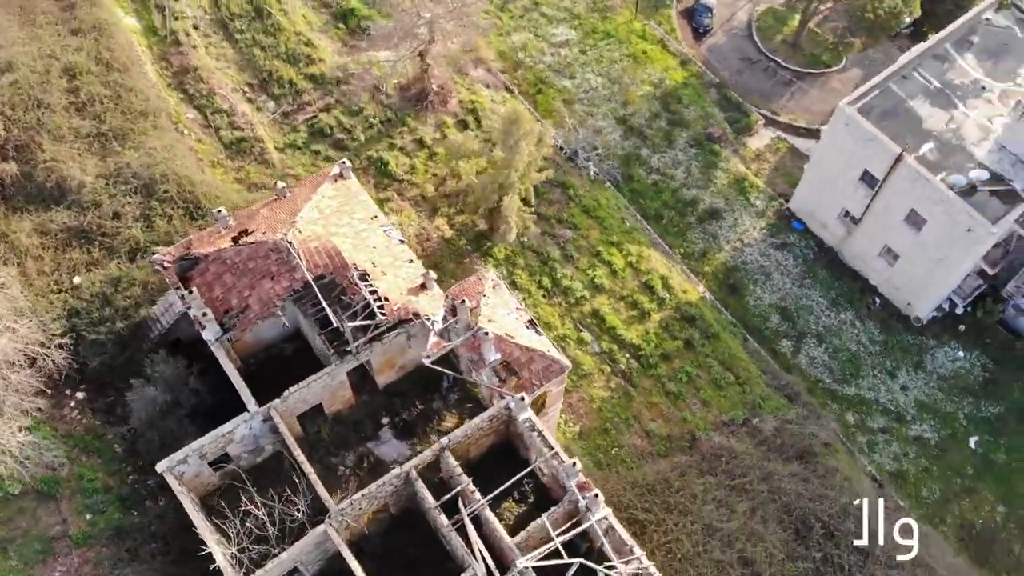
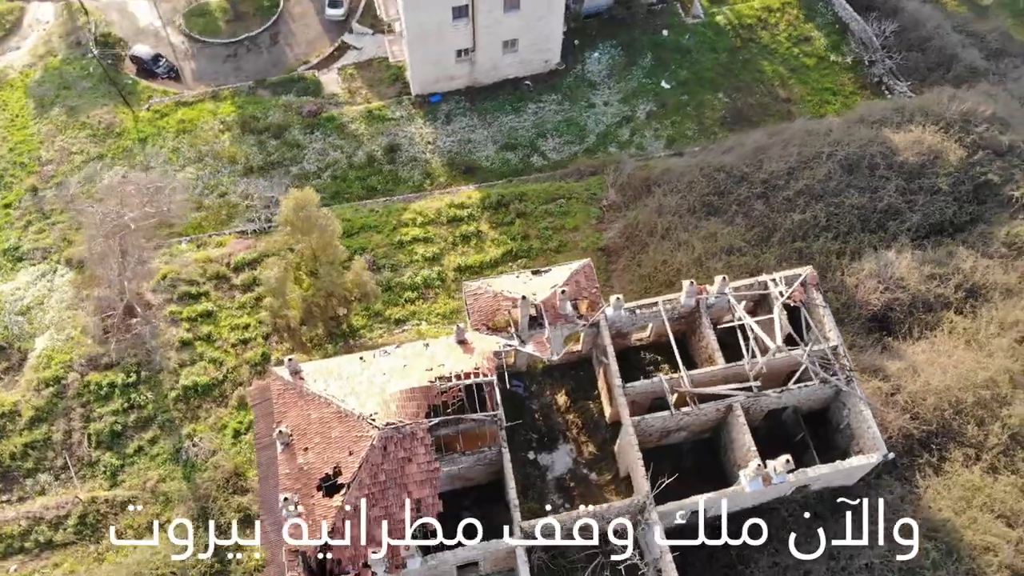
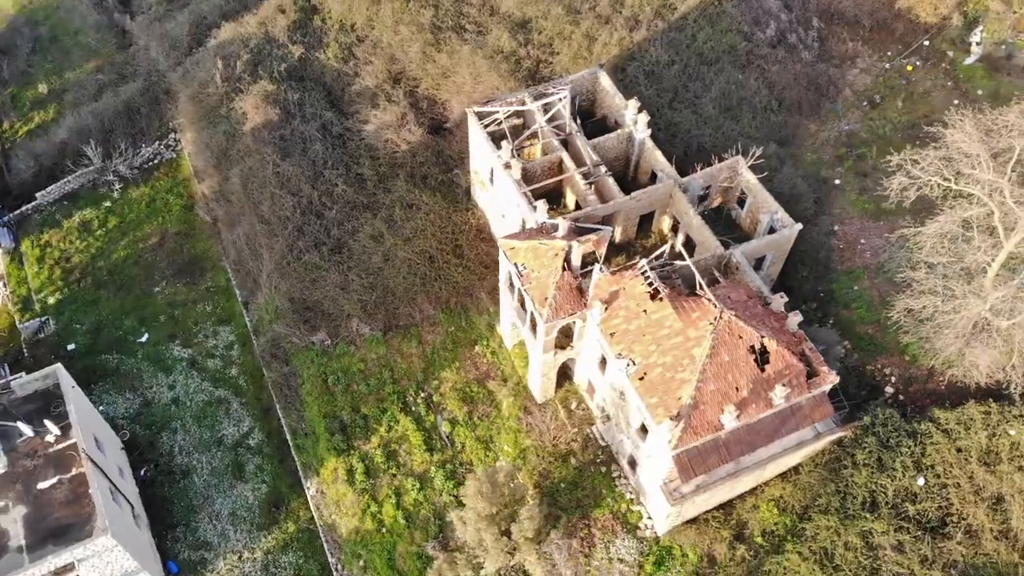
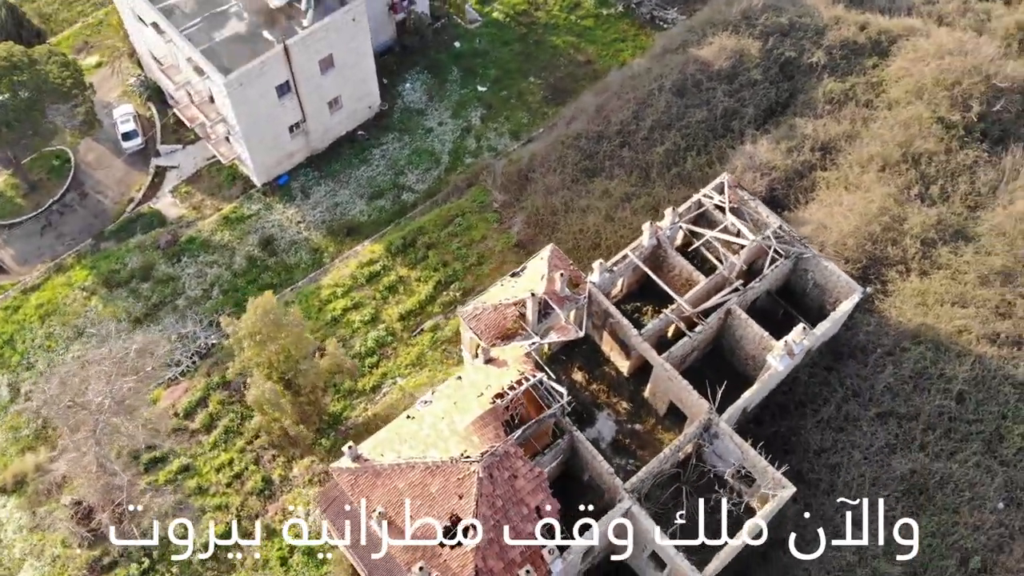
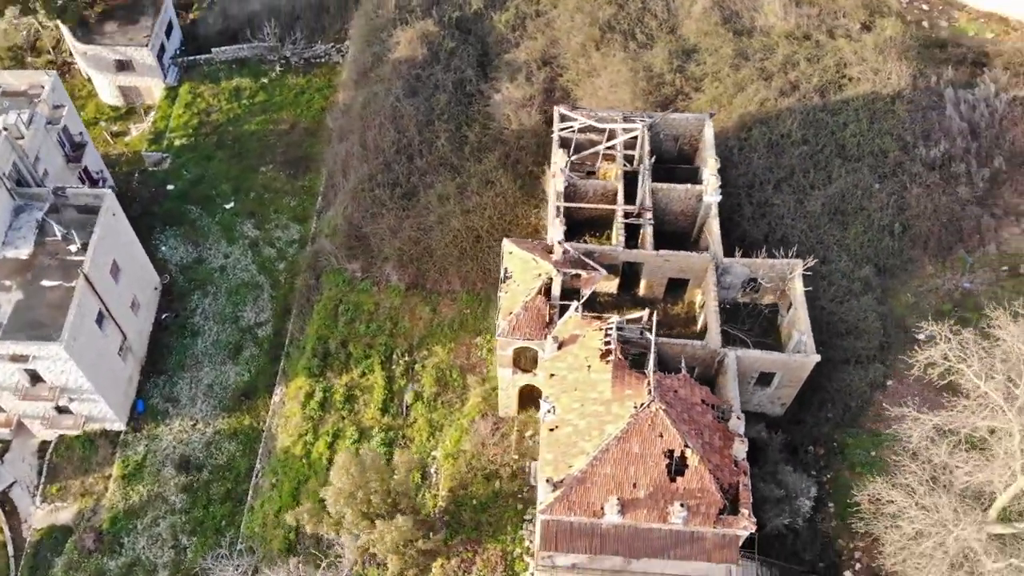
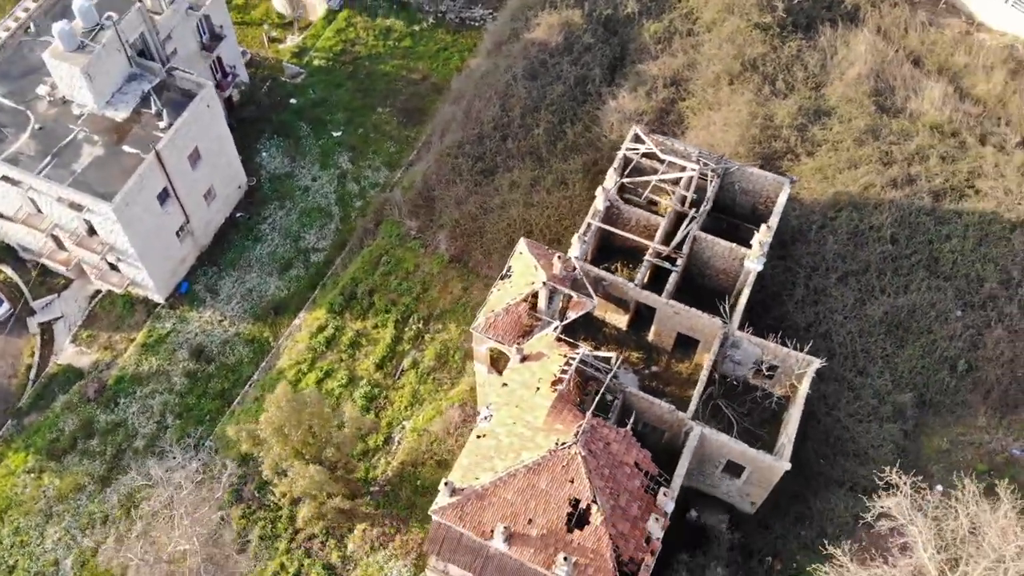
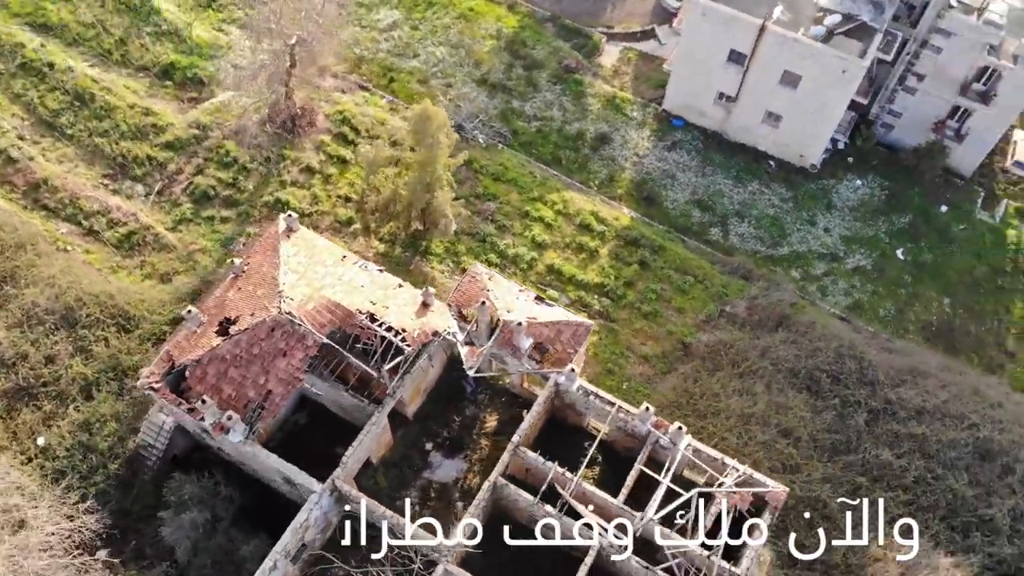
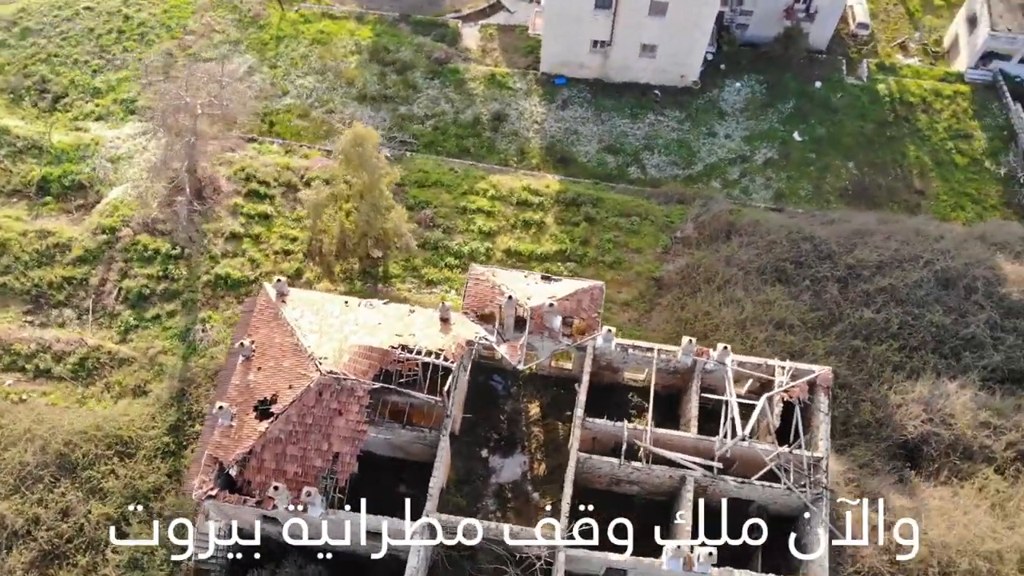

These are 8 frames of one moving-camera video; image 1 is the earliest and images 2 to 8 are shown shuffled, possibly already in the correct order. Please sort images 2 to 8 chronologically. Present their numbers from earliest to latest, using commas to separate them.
7, 8, 2, 4, 6, 5, 3
